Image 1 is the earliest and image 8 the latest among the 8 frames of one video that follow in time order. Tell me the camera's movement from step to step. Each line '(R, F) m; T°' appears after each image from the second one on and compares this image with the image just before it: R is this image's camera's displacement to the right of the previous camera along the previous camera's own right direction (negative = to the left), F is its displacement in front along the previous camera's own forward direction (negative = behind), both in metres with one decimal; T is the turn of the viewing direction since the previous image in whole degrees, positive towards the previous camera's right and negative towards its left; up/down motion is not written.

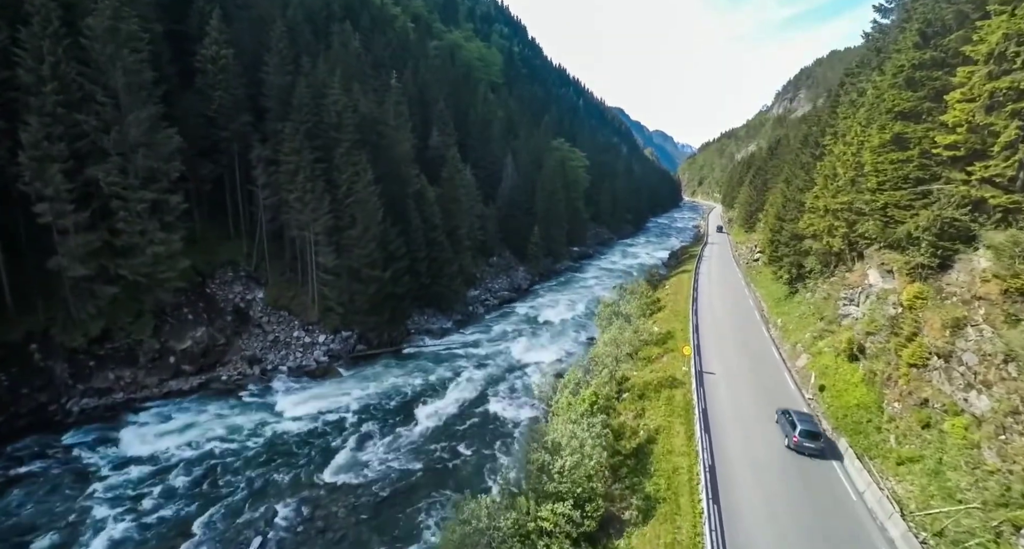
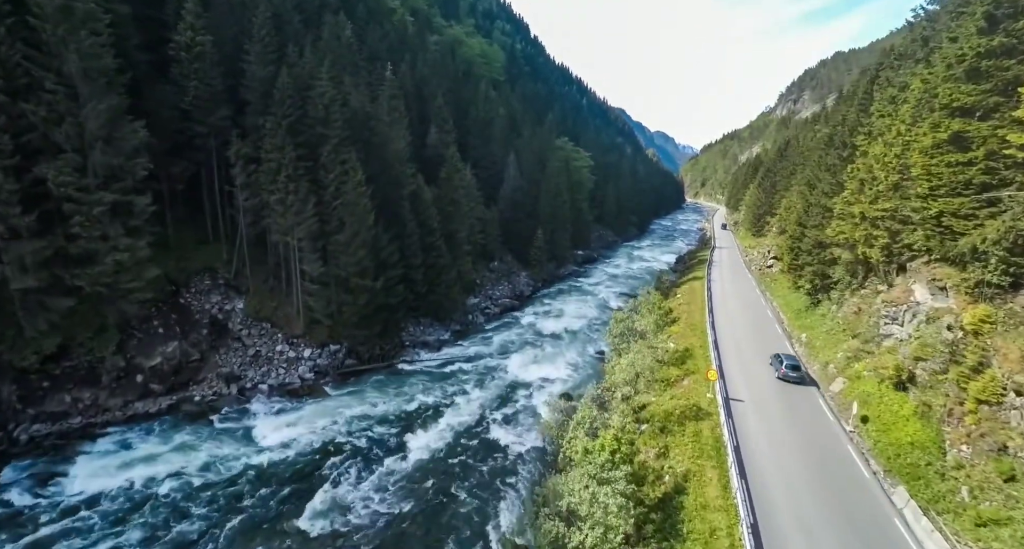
(-0.2, +2.7) m; 0°
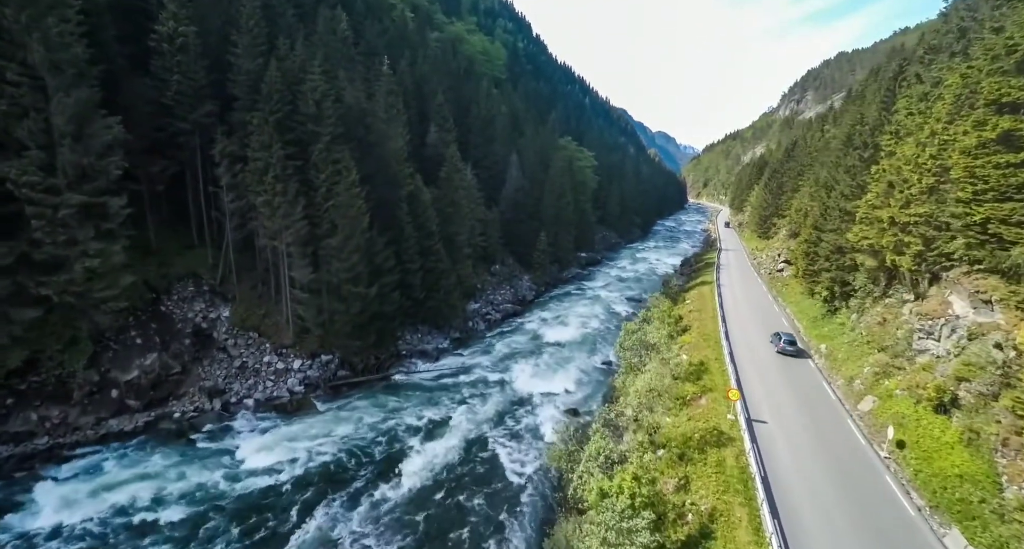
(-0.2, +1.8) m; 0°
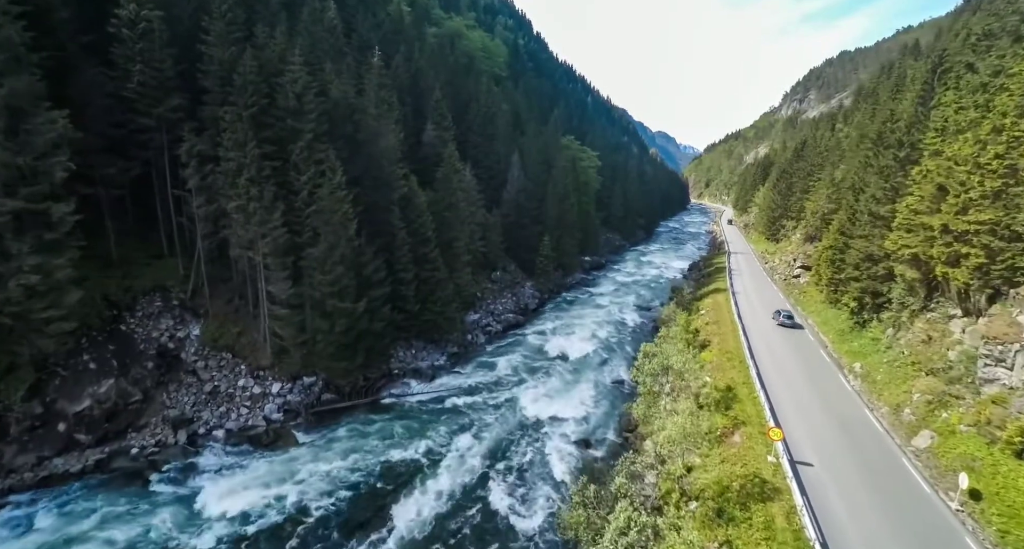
(-0.2, +2.9) m; 0°
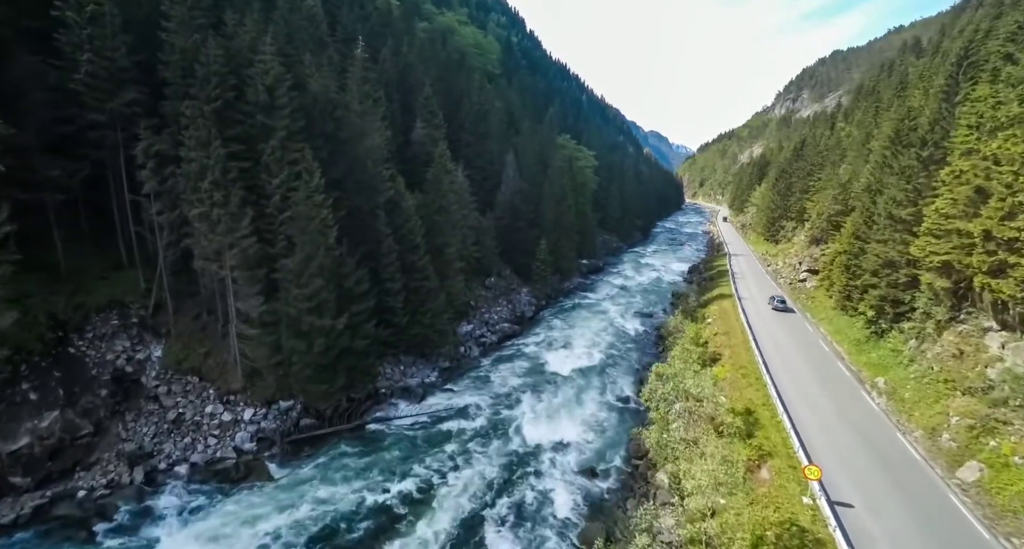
(-0.2, +2.3) m; +1°
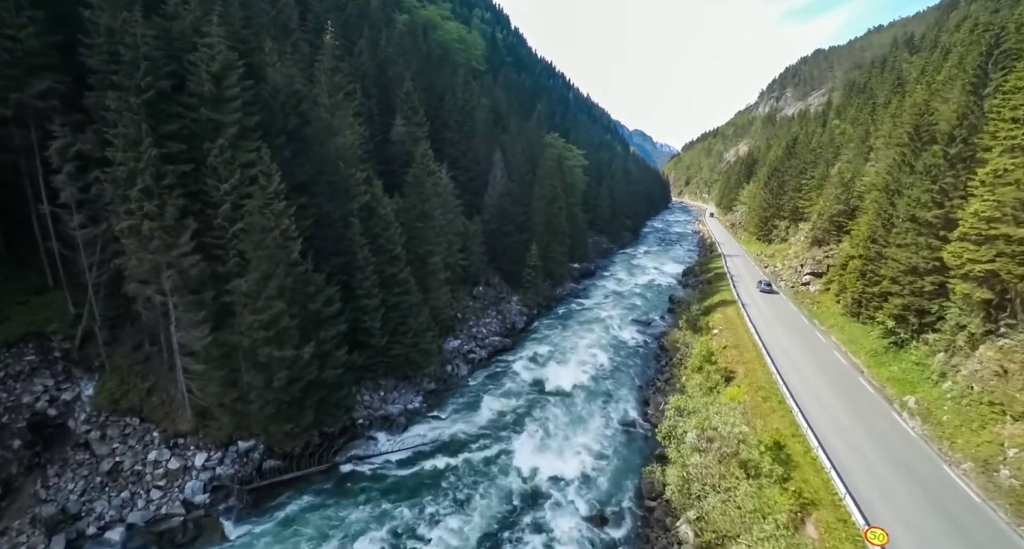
(-0.3, +3.0) m; +2°
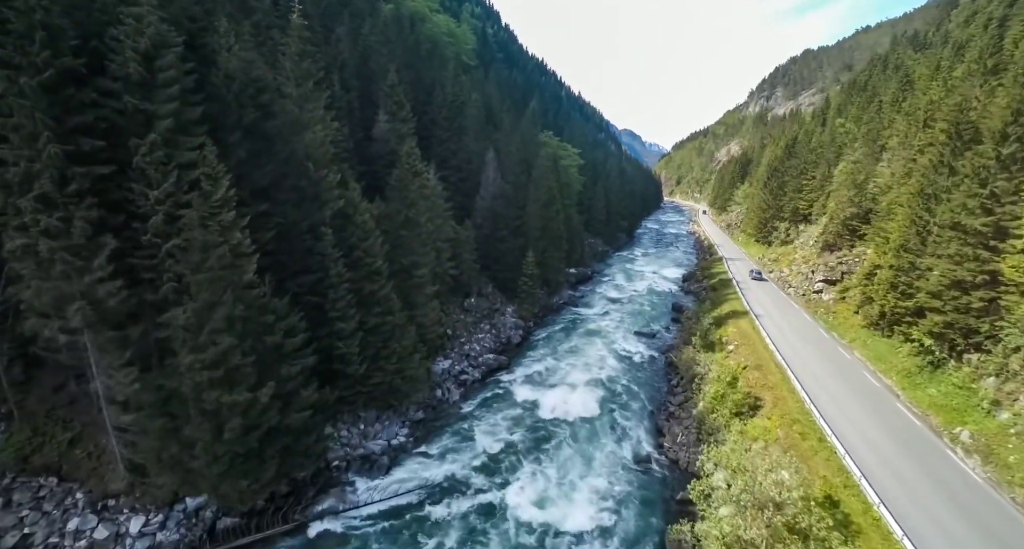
(-0.4, +3.4) m; +1°
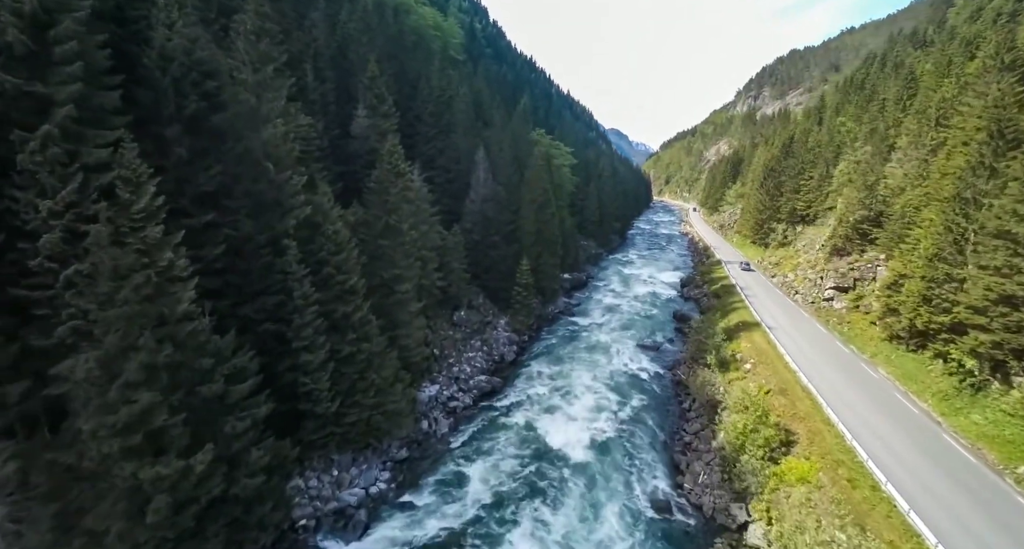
(-0.5, +3.2) m; +2°
